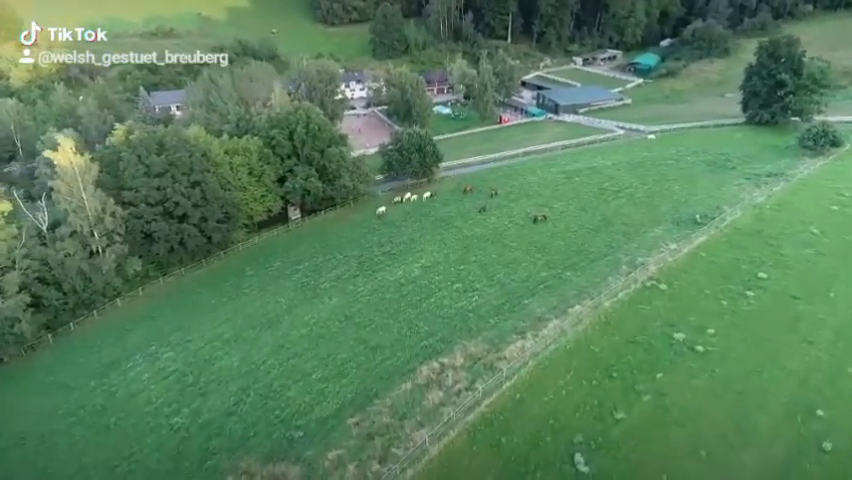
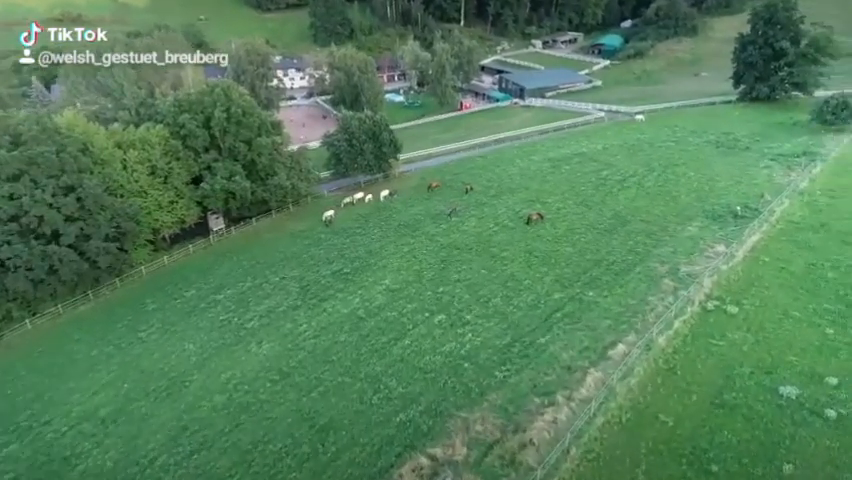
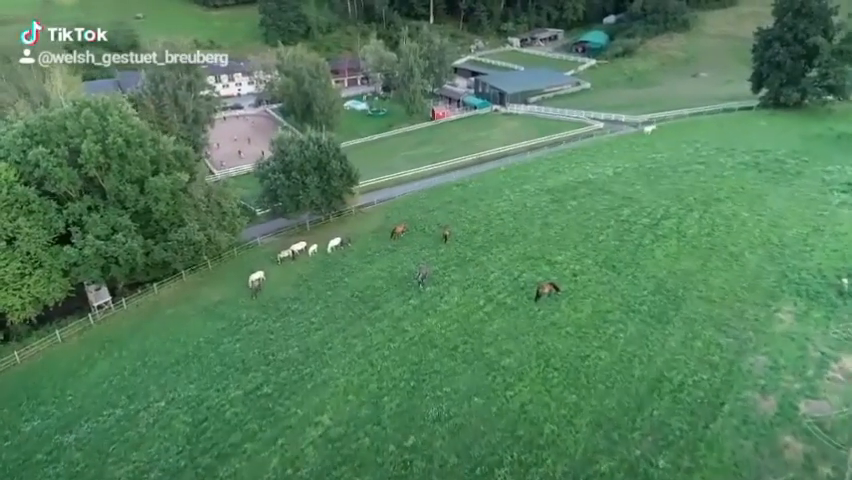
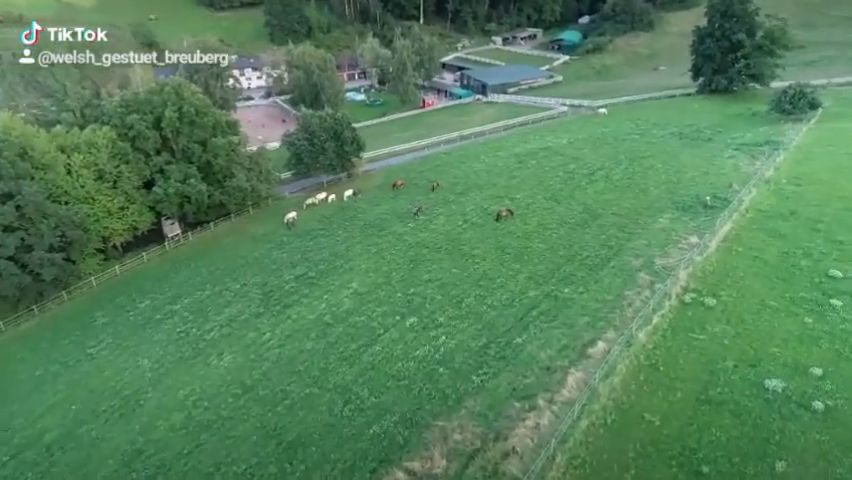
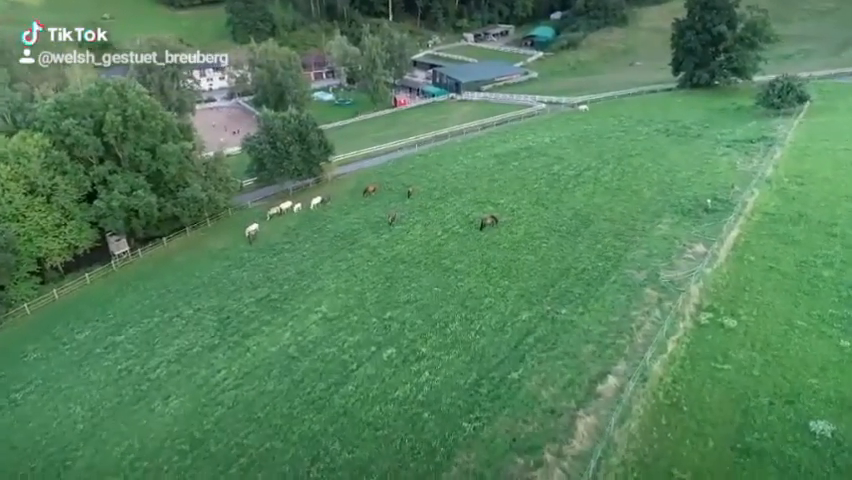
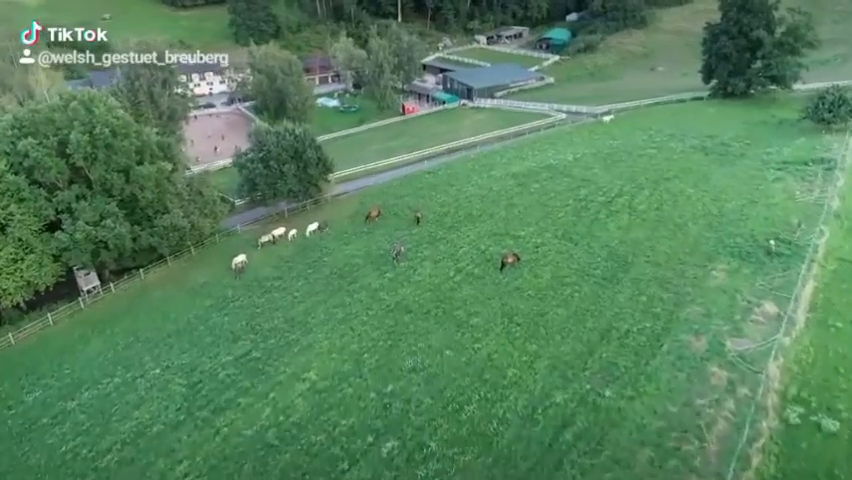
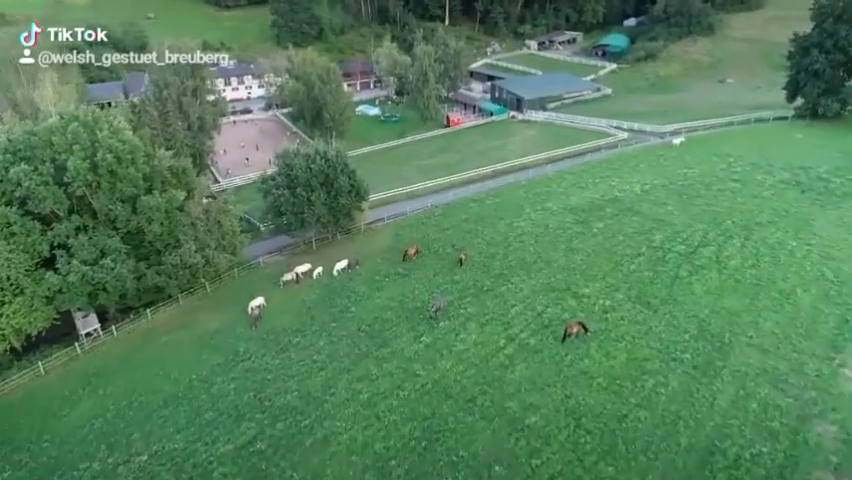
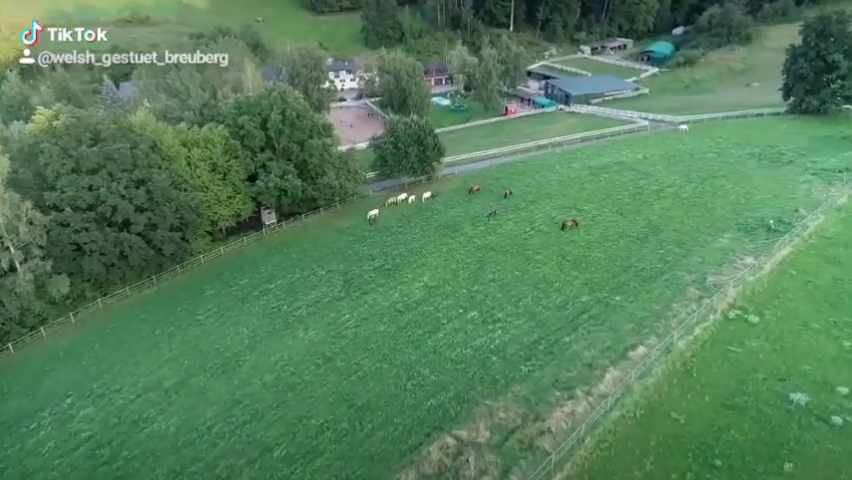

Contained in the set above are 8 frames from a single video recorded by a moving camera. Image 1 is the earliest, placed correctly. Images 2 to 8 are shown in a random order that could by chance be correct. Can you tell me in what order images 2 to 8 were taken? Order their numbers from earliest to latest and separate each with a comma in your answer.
8, 2, 4, 5, 6, 3, 7
